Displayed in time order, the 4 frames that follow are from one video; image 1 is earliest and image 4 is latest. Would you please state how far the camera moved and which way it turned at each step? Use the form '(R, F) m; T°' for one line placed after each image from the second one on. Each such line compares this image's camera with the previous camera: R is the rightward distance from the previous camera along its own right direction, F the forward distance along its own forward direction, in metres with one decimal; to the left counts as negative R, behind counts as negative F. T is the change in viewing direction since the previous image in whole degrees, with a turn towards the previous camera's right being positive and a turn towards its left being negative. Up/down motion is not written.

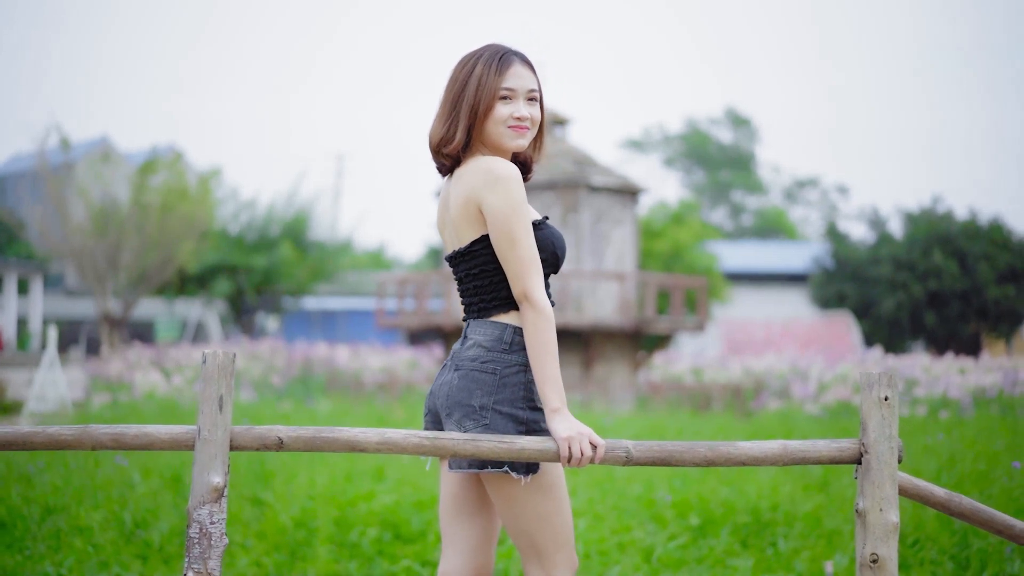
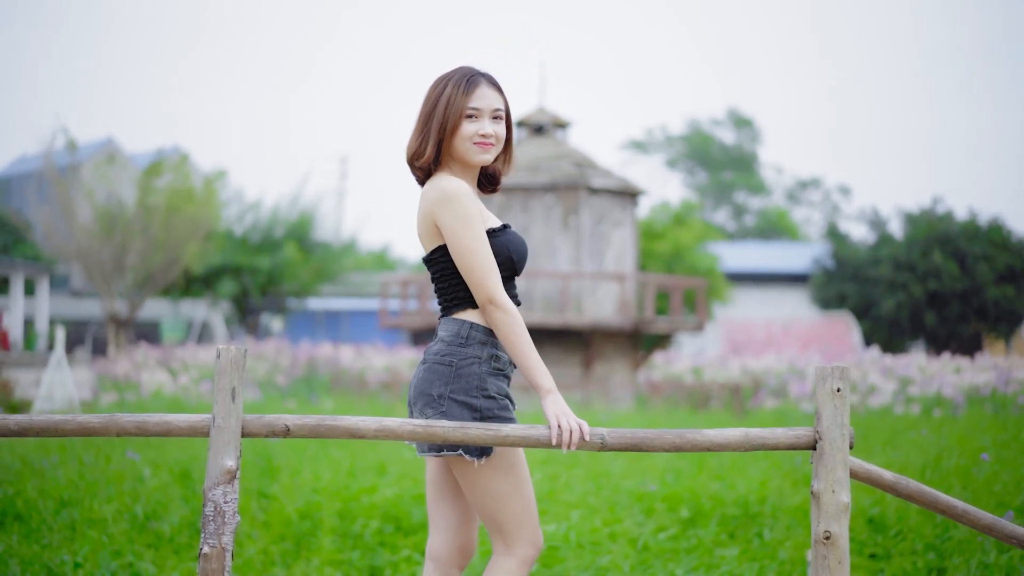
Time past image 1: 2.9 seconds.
(+0.6, -2.8) m; 0°
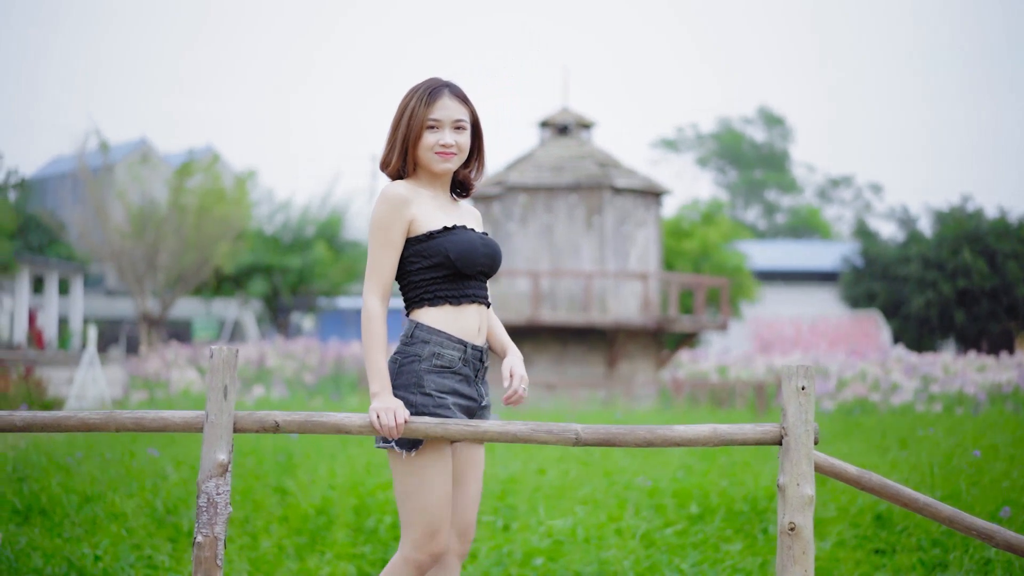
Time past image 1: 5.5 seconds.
(+1.7, -1.4) m; -2°
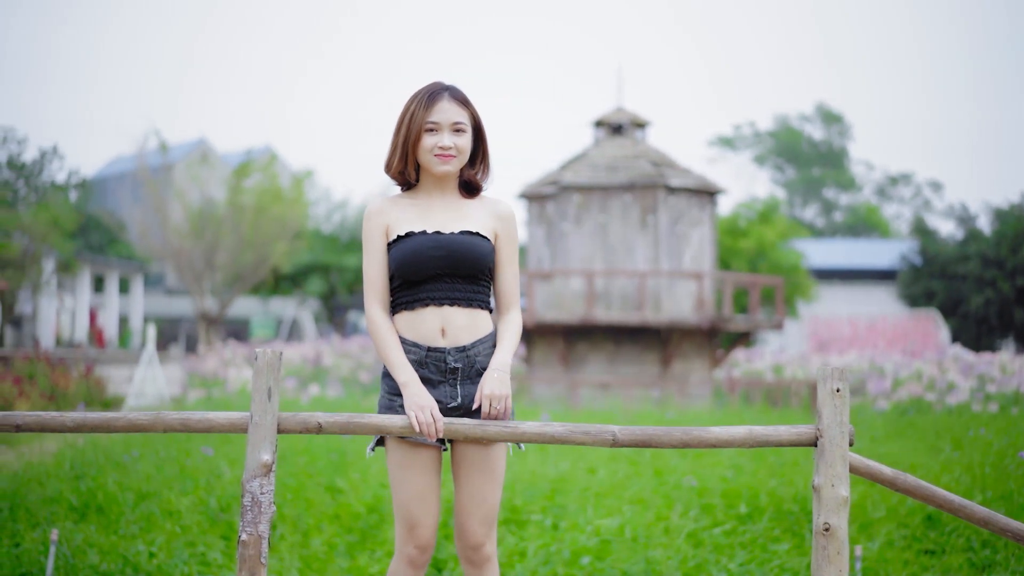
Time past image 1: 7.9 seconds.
(+0.7, -0.3) m; -3°
